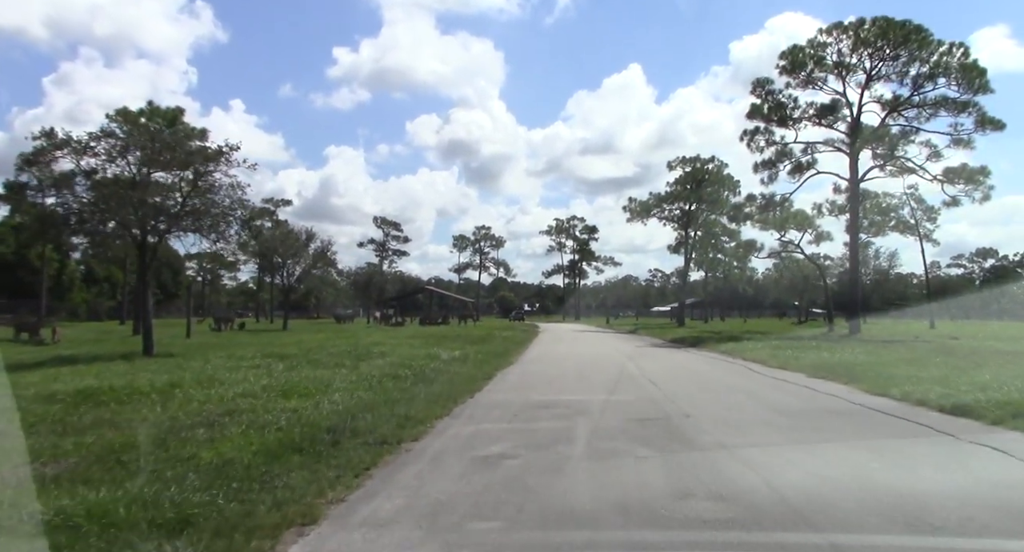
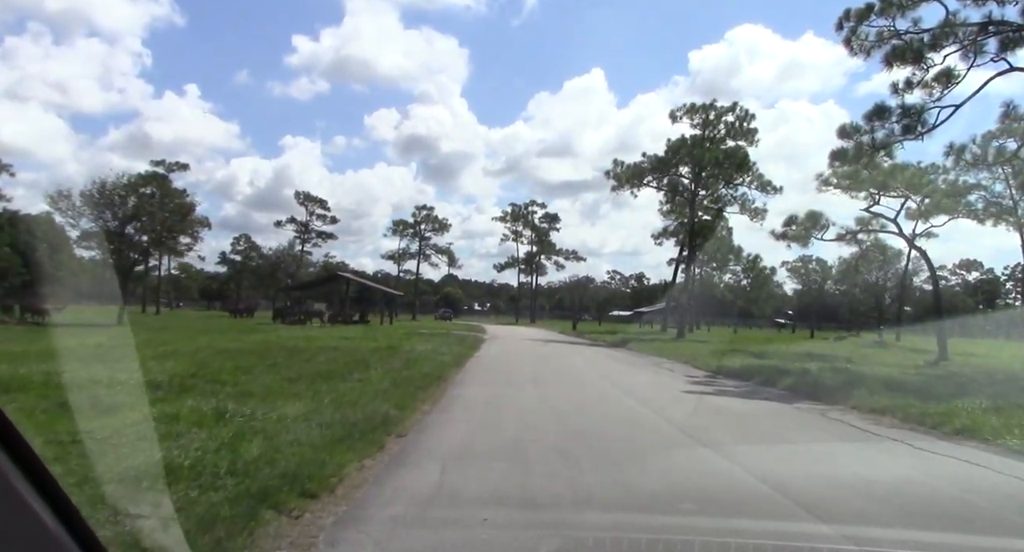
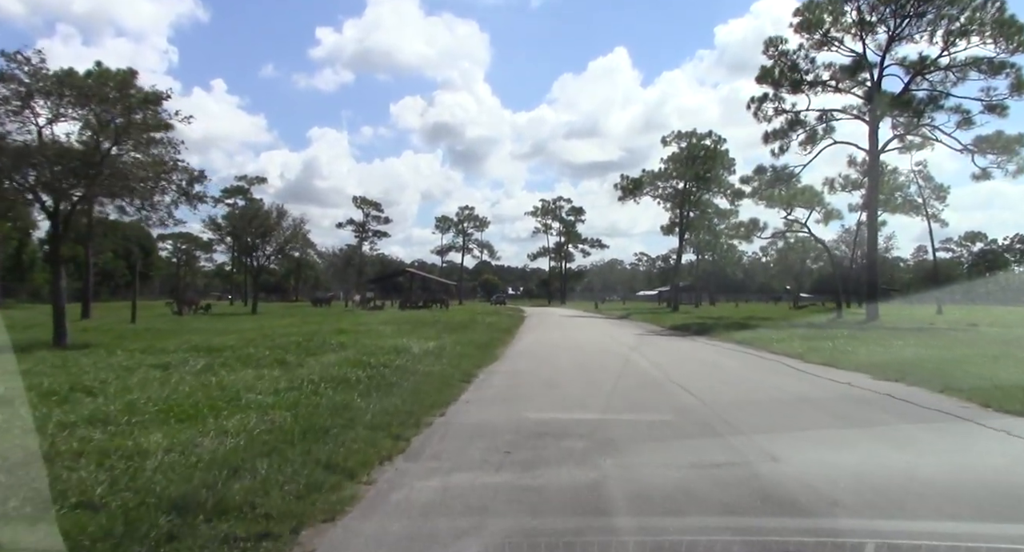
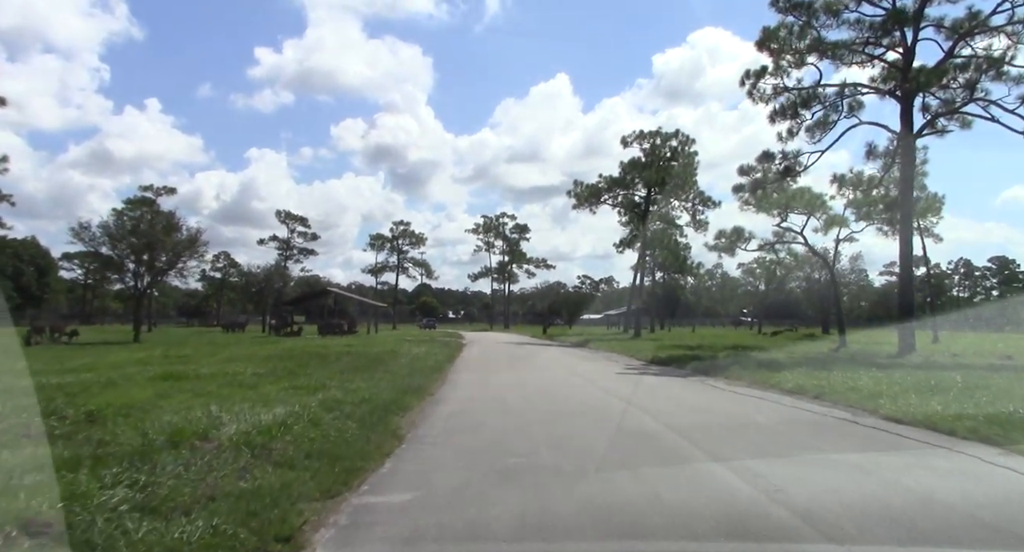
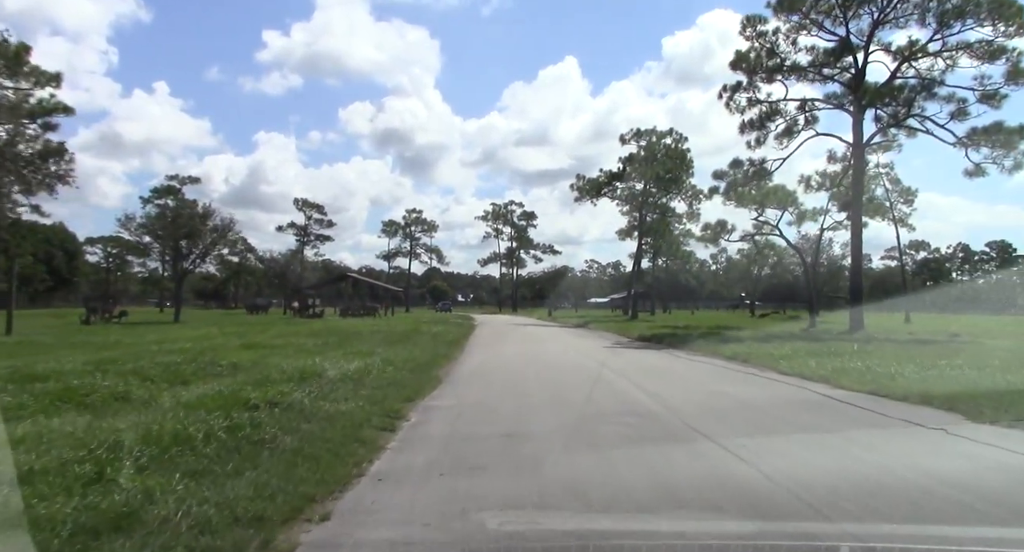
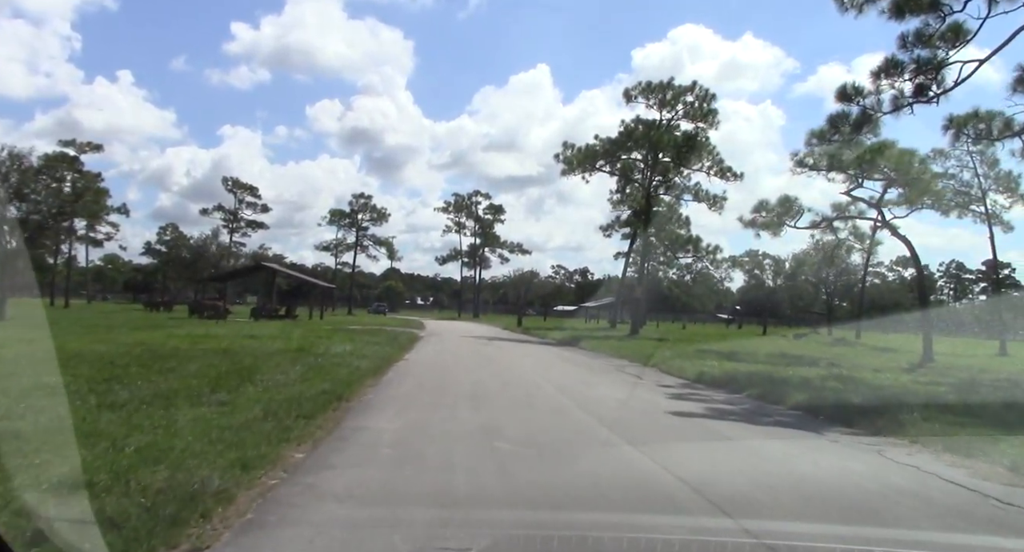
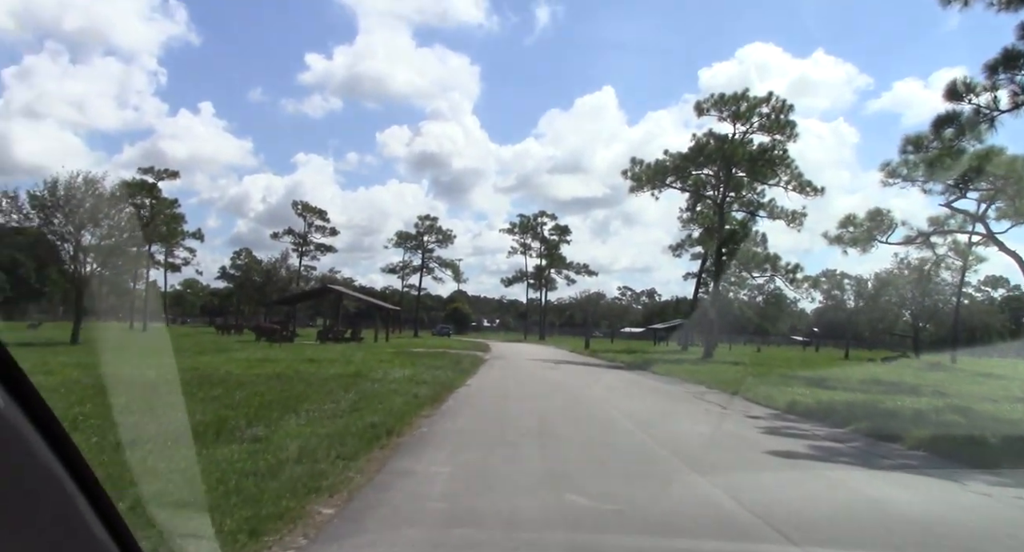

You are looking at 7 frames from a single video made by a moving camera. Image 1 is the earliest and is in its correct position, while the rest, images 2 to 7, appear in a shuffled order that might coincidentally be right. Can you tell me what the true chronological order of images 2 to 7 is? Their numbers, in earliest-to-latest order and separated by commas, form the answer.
3, 5, 4, 2, 6, 7
